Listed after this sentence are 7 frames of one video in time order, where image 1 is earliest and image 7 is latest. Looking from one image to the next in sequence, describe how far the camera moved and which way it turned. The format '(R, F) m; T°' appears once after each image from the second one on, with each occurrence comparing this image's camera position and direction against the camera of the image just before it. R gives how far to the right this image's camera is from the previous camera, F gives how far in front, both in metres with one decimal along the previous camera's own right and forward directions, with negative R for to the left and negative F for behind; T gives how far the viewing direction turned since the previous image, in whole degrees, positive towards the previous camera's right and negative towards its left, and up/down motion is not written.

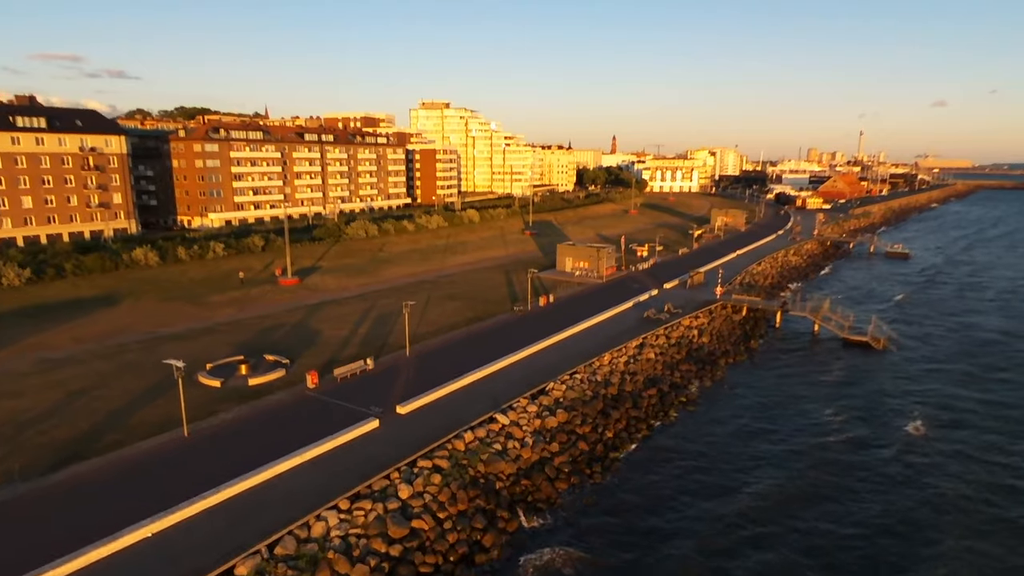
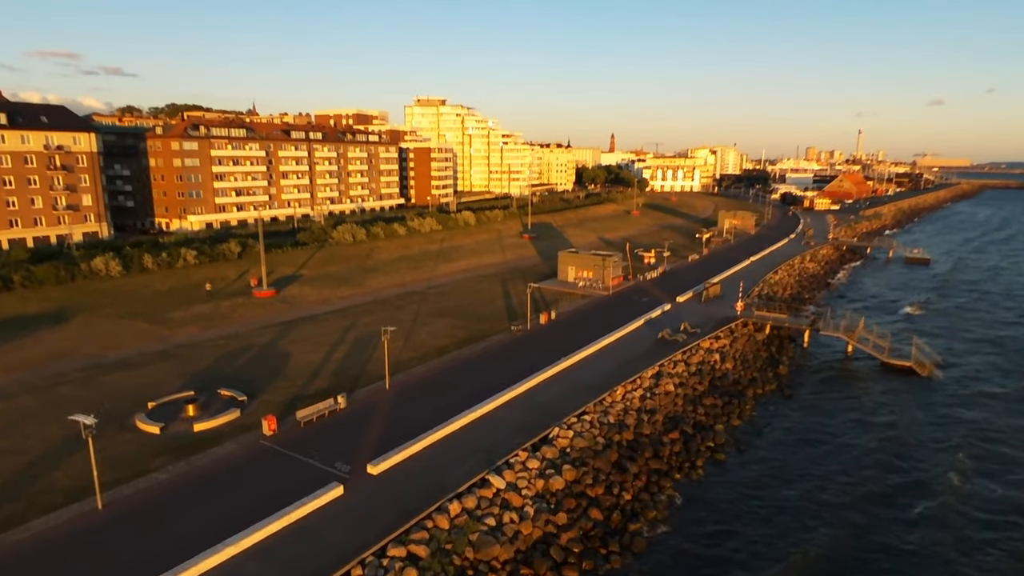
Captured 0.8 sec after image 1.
(0.0, +4.3) m; 0°
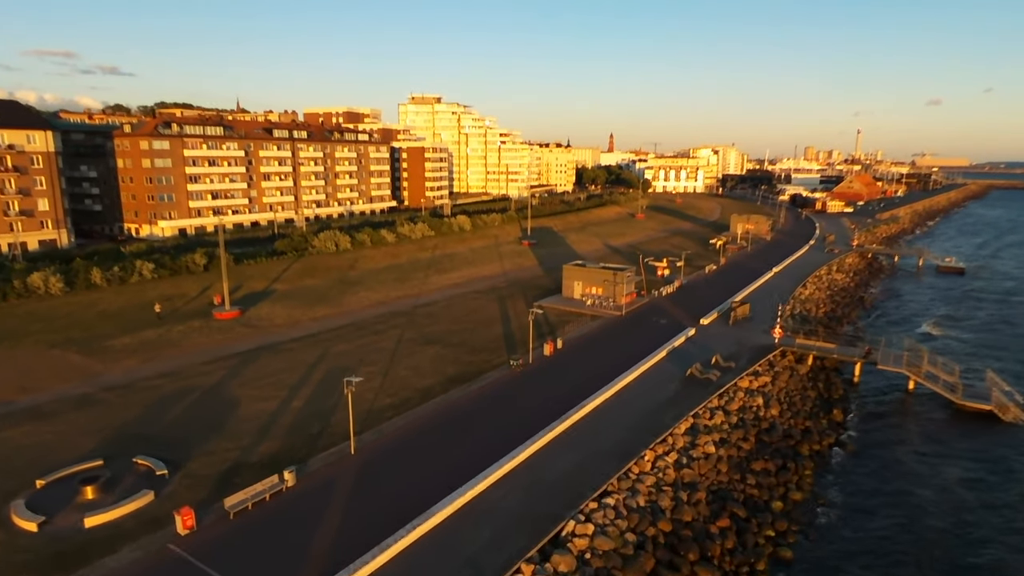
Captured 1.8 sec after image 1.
(0.0, +5.6) m; 0°
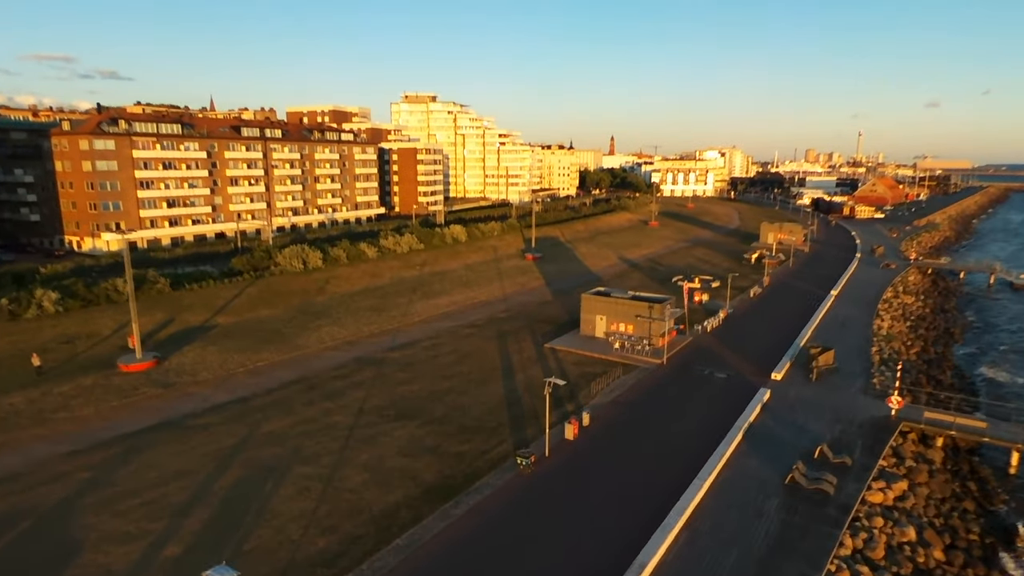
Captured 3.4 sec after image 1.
(-0.2, +9.5) m; 0°
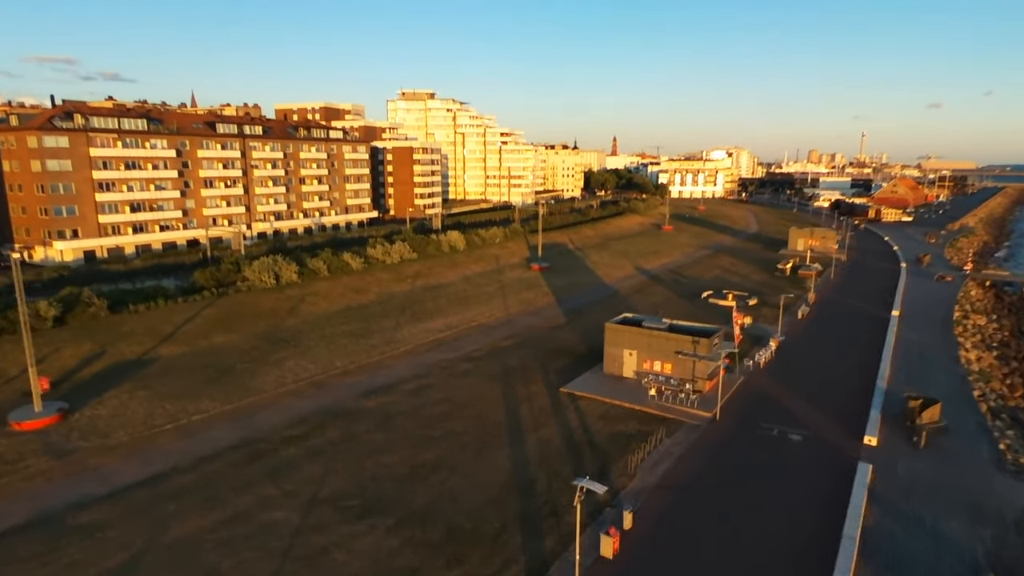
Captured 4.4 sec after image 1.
(-0.2, +6.6) m; 0°
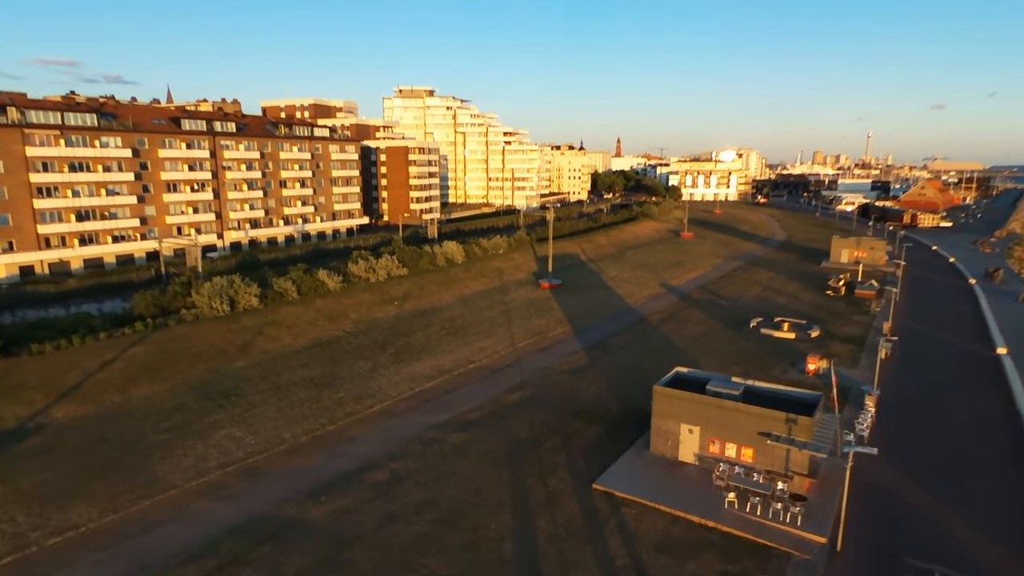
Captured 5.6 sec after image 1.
(-0.2, +7.6) m; 0°
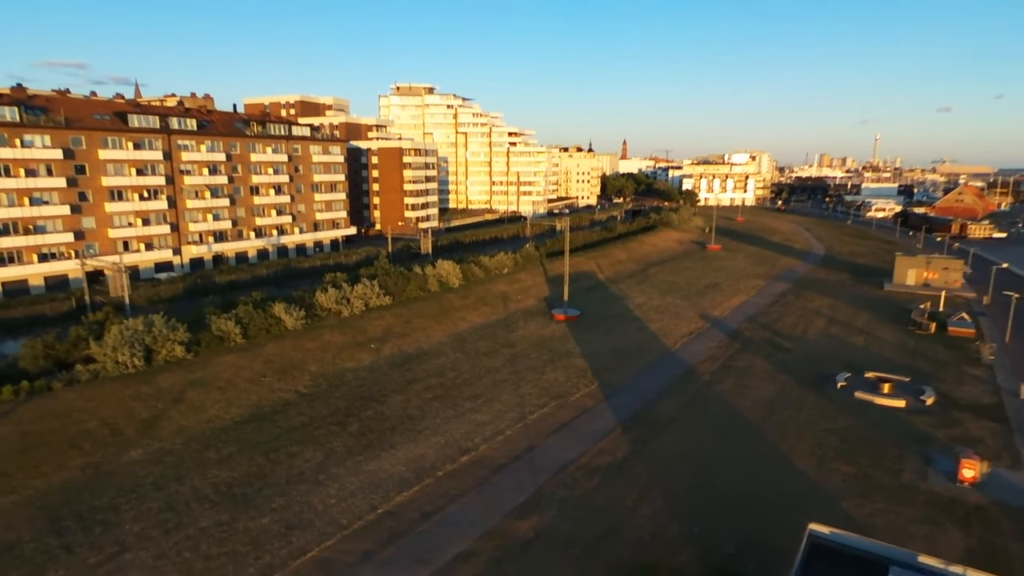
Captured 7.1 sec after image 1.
(-0.2, +8.6) m; 0°
